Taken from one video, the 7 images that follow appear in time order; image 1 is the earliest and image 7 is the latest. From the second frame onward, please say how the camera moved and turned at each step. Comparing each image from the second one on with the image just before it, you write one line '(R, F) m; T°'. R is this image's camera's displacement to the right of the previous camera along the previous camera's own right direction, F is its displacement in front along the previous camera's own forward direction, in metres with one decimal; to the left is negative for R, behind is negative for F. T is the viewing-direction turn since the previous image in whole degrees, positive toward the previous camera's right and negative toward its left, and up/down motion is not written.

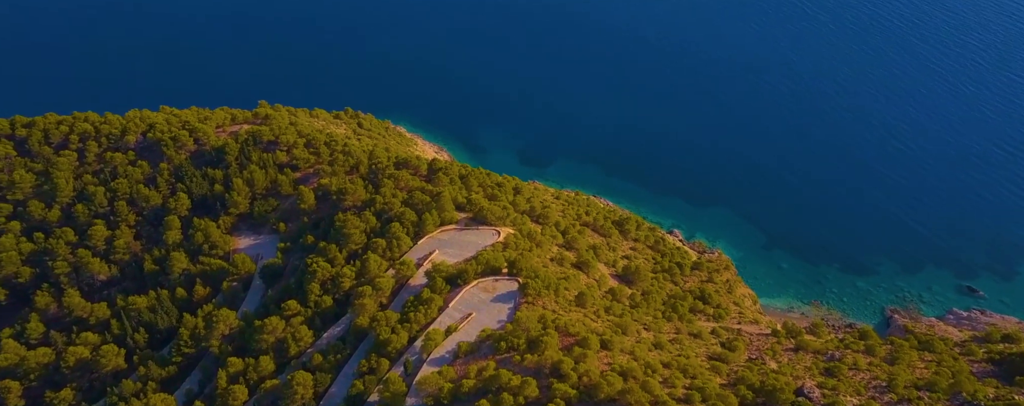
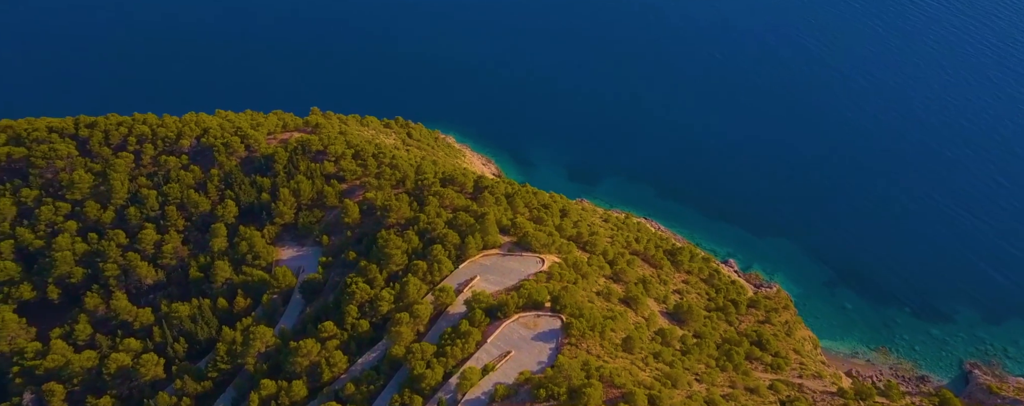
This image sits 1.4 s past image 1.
(+0.3, +5.5) m; -3°
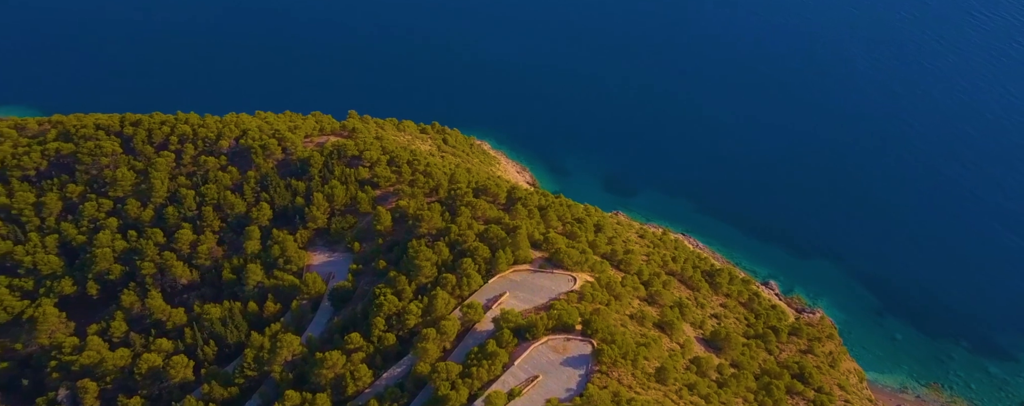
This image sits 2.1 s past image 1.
(+0.4, +3.6) m; -2°
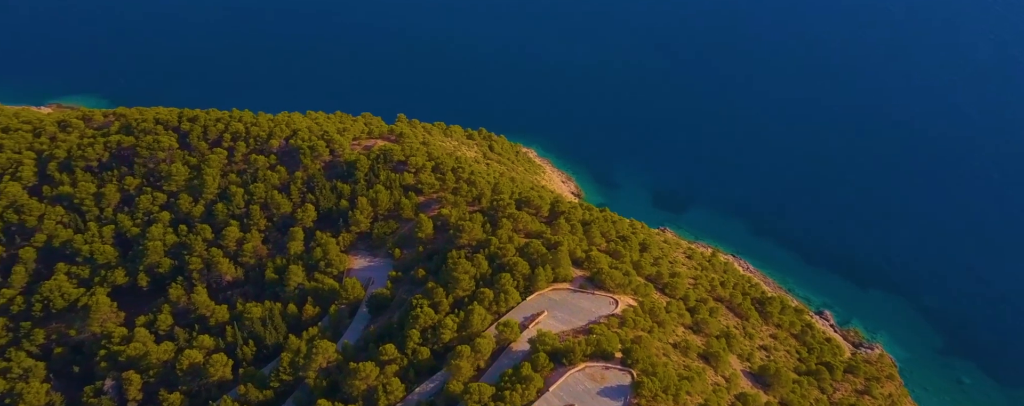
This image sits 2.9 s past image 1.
(+0.5, +4.4) m; -3°
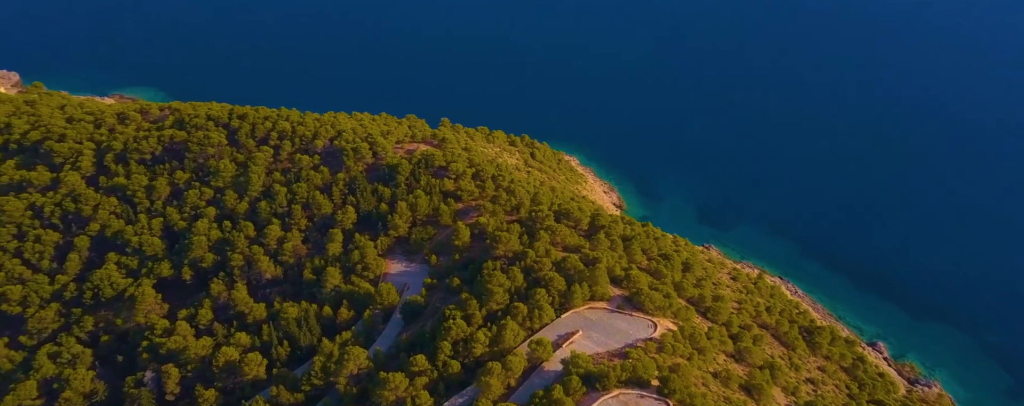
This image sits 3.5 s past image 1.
(+0.5, +4.0) m; -3°
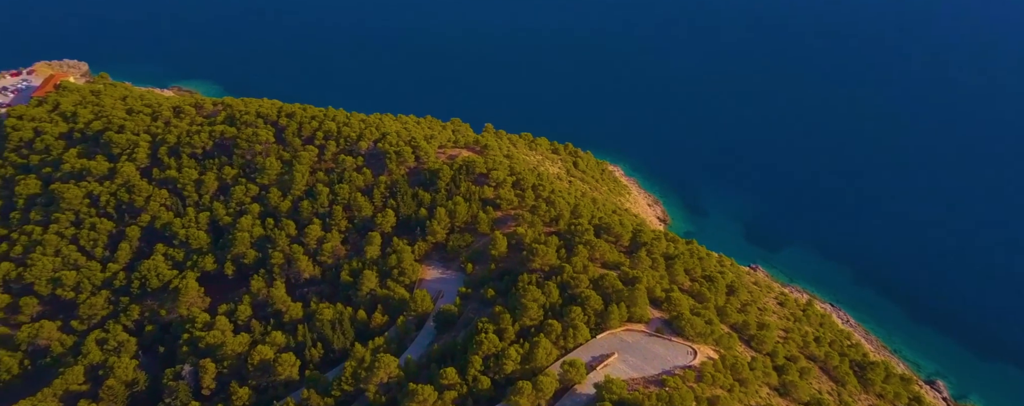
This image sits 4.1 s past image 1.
(+0.5, +4.1) m; -2°
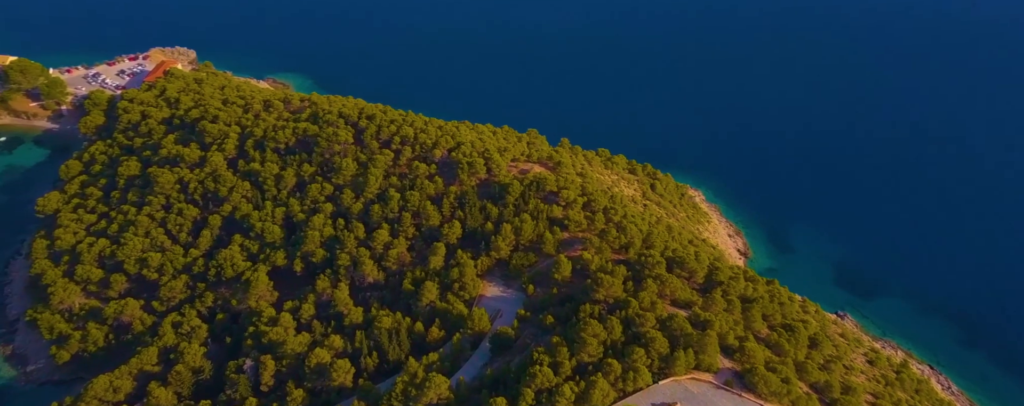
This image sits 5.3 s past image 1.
(+0.5, +7.8) m; -4°
